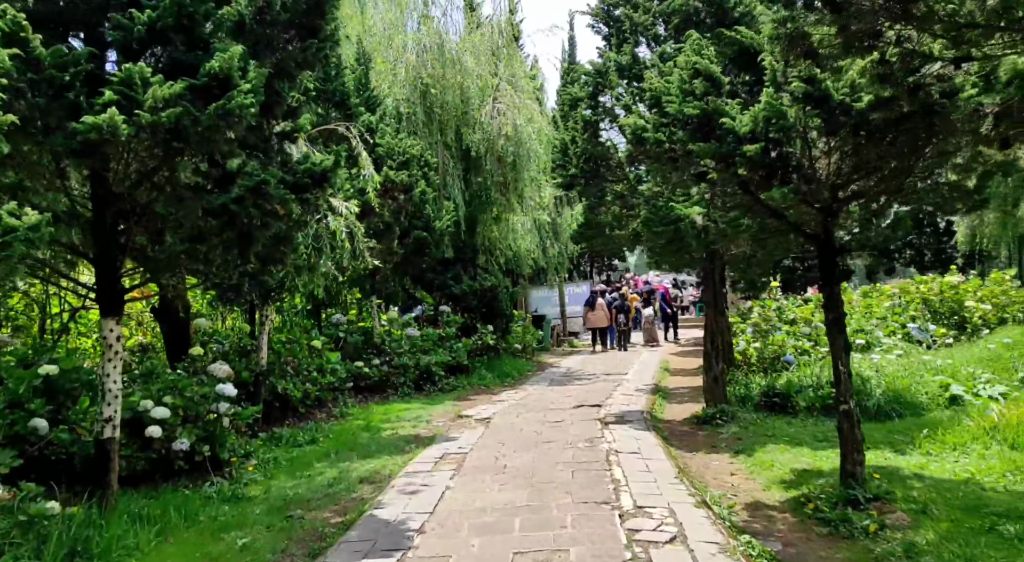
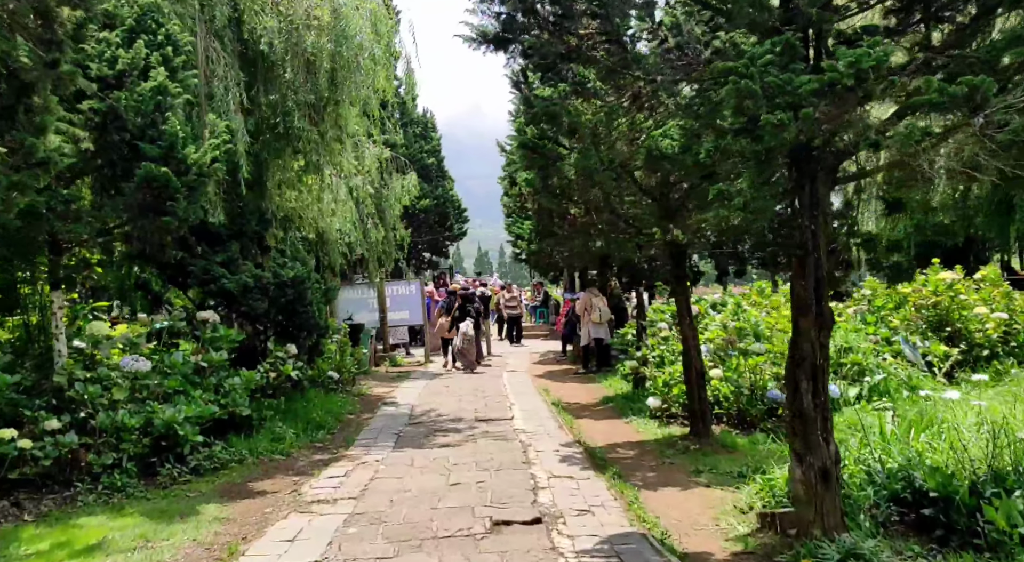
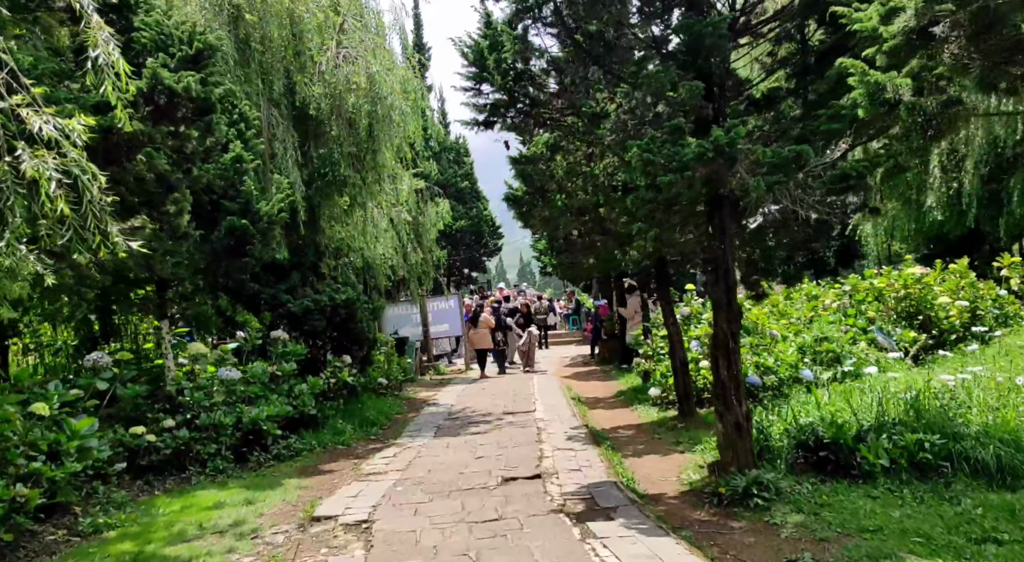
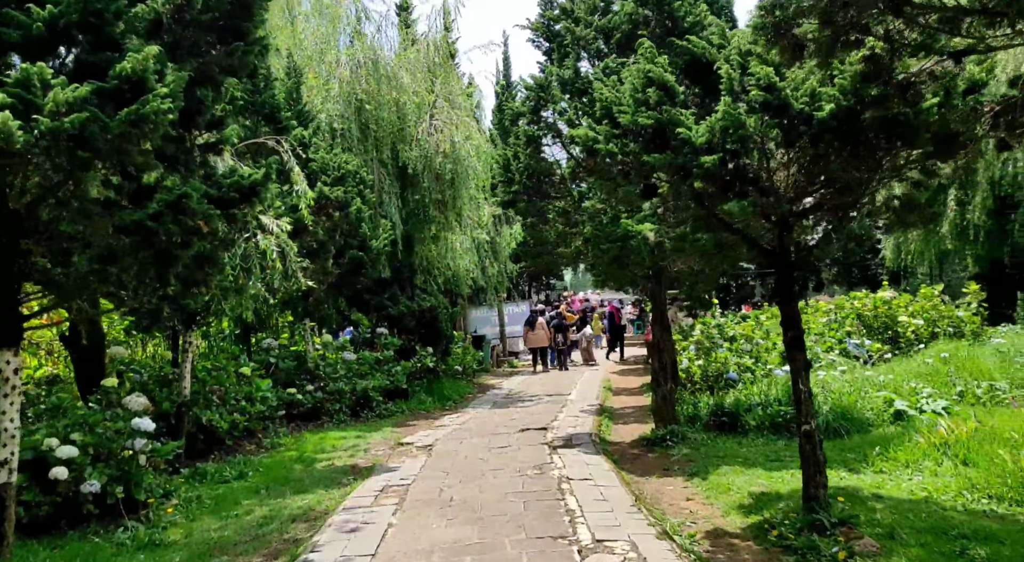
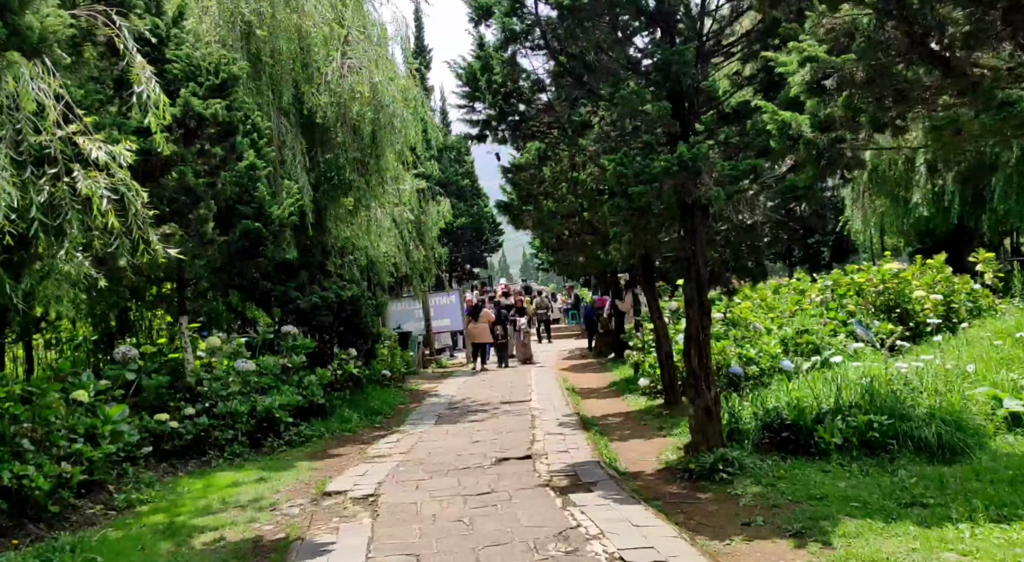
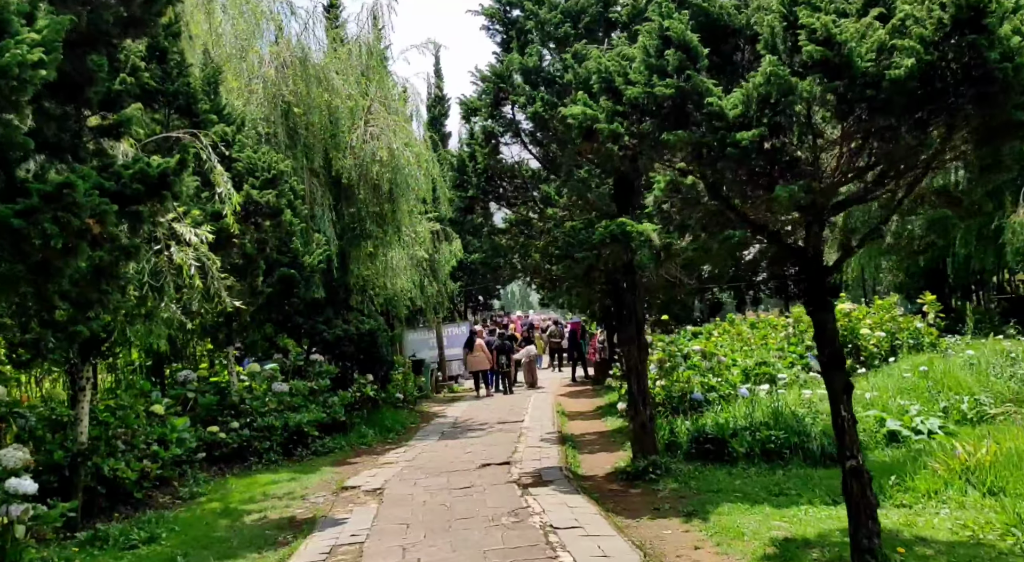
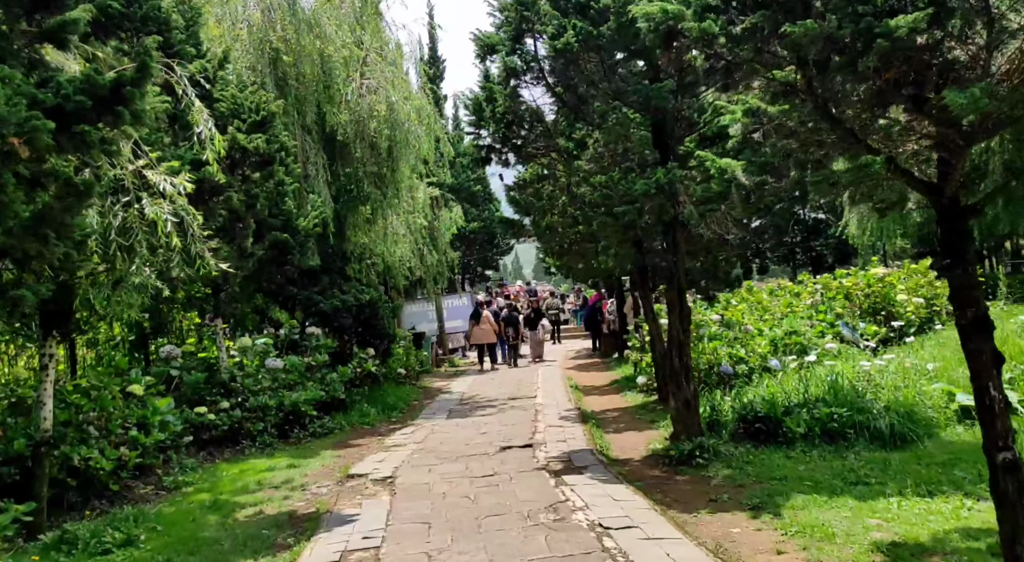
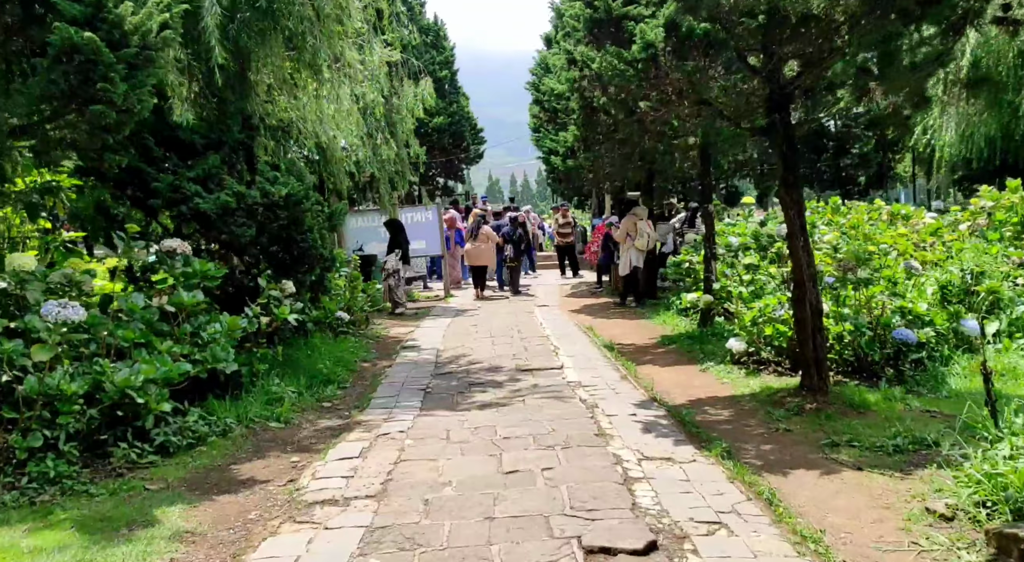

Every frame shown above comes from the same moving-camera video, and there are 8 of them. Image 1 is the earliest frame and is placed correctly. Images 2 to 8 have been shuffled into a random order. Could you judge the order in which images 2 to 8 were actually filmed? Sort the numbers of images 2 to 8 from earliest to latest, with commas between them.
4, 6, 7, 5, 3, 2, 8
